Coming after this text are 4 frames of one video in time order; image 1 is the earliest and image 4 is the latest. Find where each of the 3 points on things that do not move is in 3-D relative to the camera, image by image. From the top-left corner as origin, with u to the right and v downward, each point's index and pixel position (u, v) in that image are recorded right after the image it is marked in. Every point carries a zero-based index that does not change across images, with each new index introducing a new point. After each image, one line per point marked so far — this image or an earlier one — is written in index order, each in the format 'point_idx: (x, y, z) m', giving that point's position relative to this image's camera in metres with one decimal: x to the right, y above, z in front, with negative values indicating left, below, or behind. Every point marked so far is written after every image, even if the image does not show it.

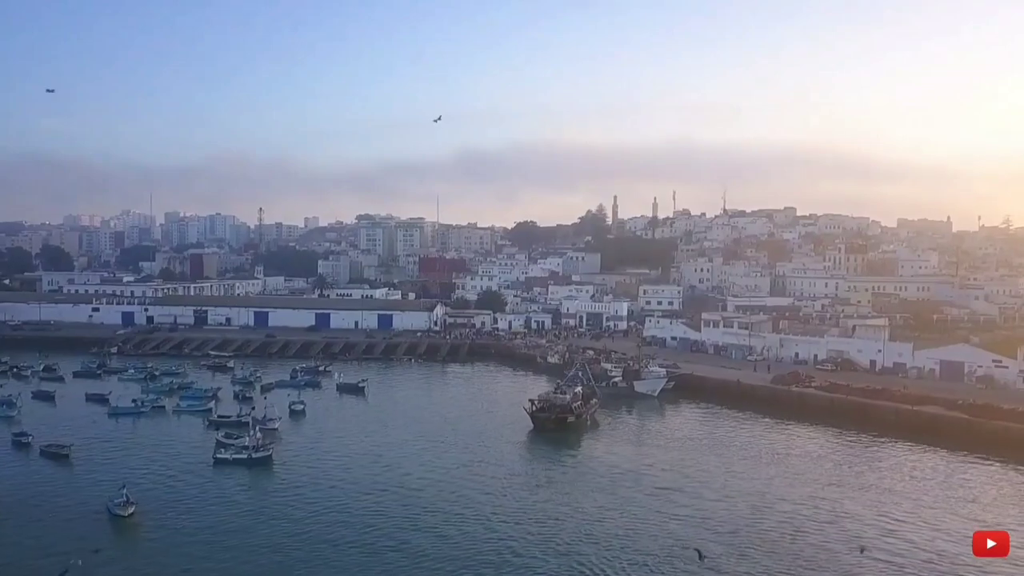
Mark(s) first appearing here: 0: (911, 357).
0: (+8.3, -1.4, +18.7) m
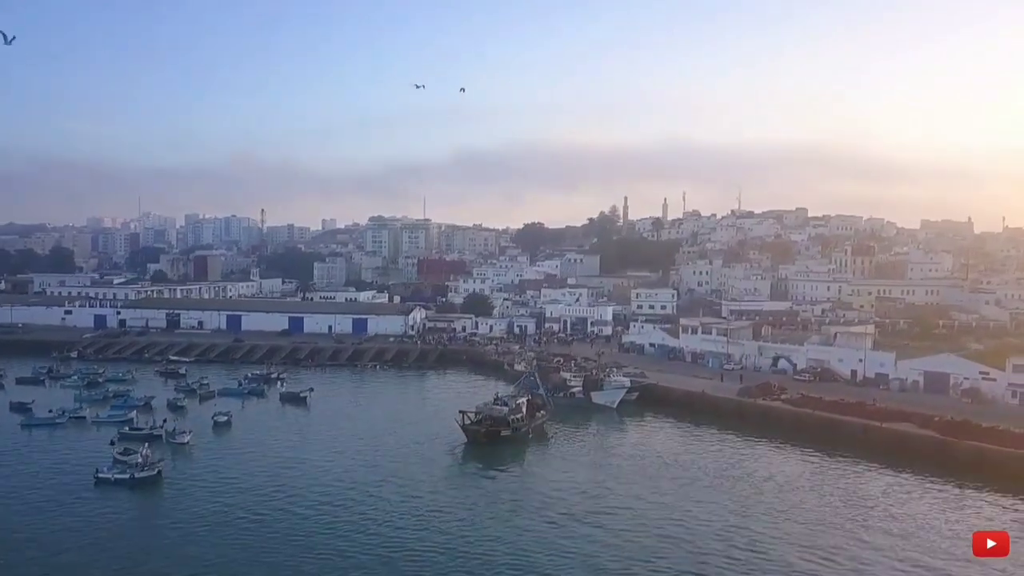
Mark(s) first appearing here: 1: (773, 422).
0: (+7.3, -1.5, +17.3) m
1: (+4.5, -2.3, +15.5) m
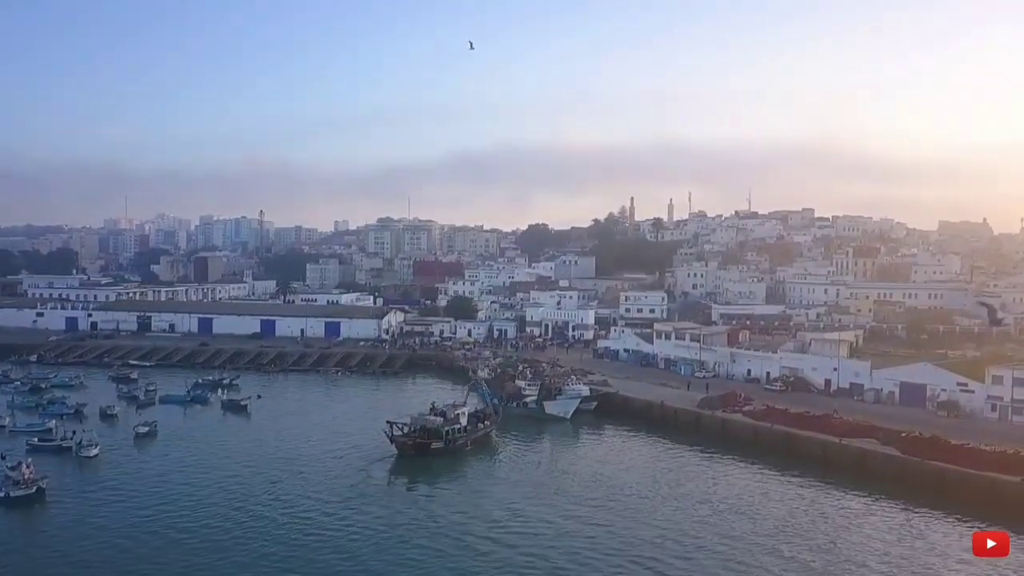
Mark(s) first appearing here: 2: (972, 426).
0: (+6.4, -1.6, +16.2) m
1: (+3.5, -2.4, +14.4) m
2: (+7.1, -2.1, +13.8) m
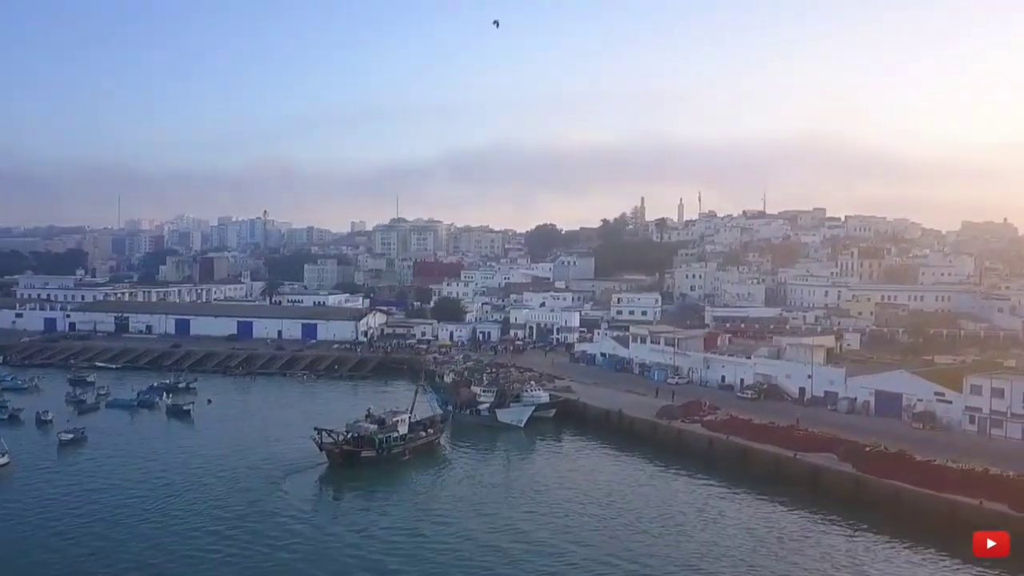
0: (+5.6, -1.6, +15.1) m
1: (+2.6, -2.4, +13.4) m
2: (+6.2, -2.1, +12.8) m
